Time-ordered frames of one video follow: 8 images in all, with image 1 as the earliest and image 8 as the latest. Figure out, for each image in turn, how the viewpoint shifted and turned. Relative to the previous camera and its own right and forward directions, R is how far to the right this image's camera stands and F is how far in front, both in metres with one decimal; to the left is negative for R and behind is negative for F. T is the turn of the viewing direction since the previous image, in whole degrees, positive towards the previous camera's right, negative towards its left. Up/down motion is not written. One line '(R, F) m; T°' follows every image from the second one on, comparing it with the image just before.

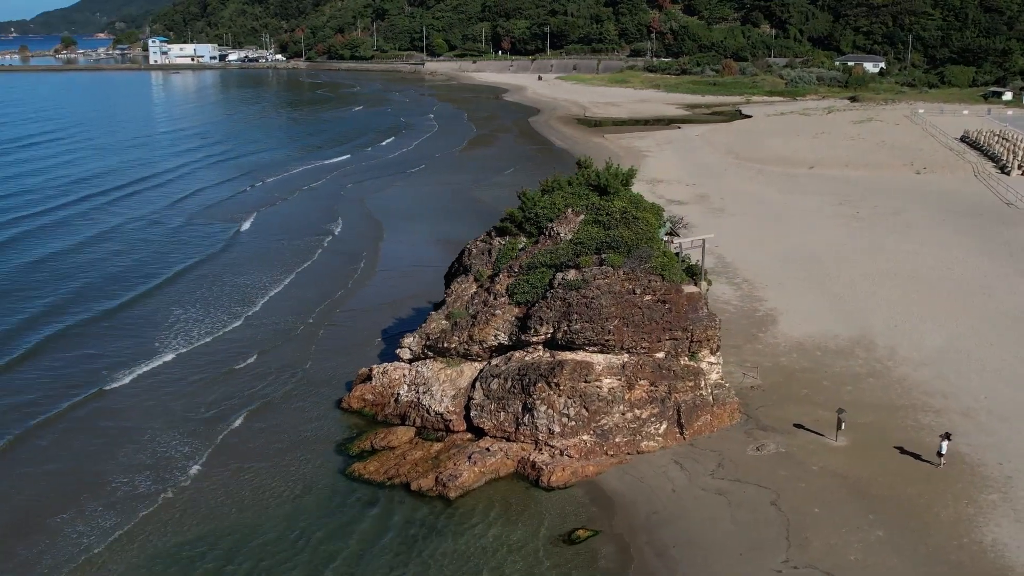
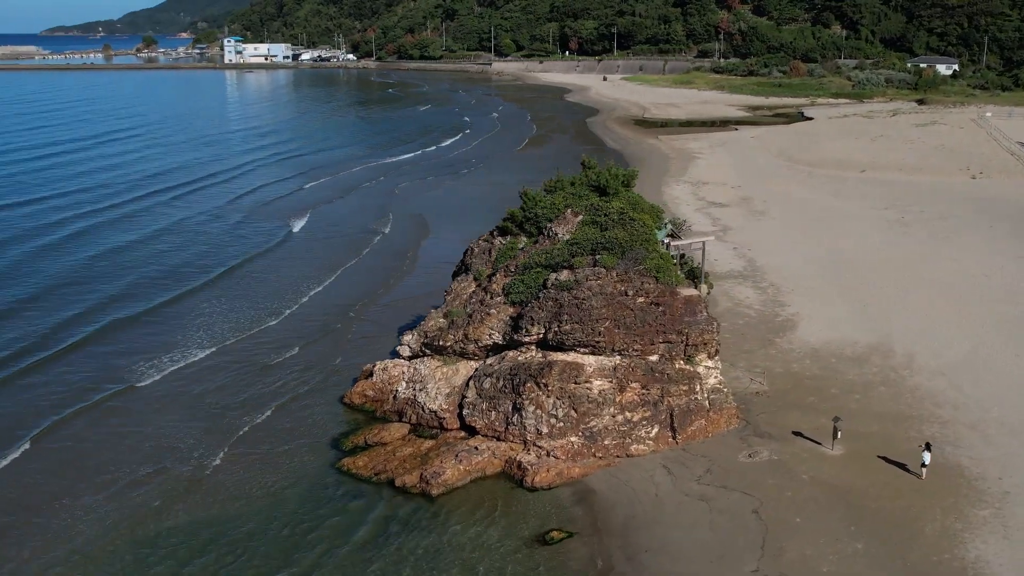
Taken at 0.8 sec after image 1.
(+1.2, 0.0) m; -4°
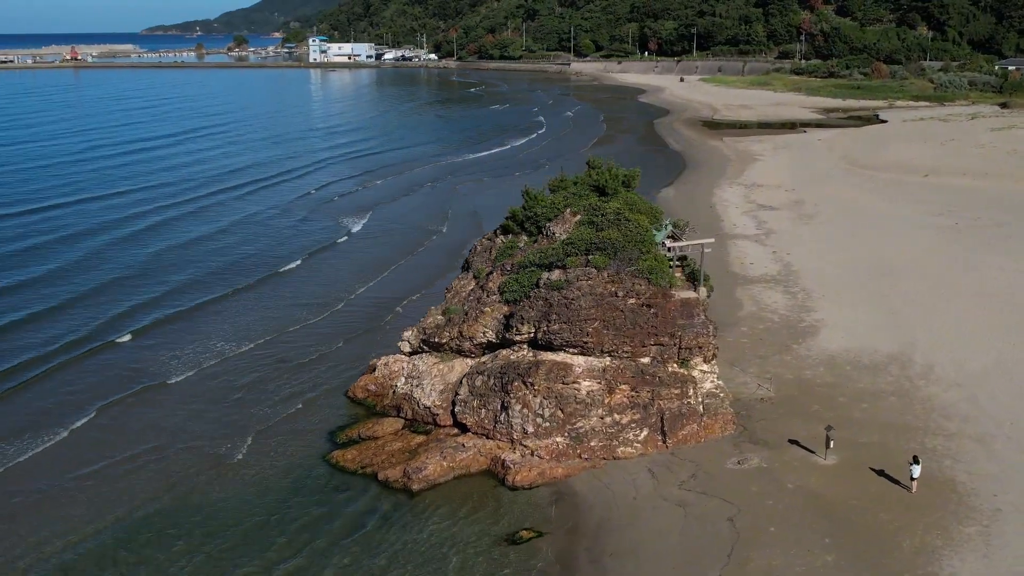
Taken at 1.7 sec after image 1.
(+1.4, +0.1) m; -5°
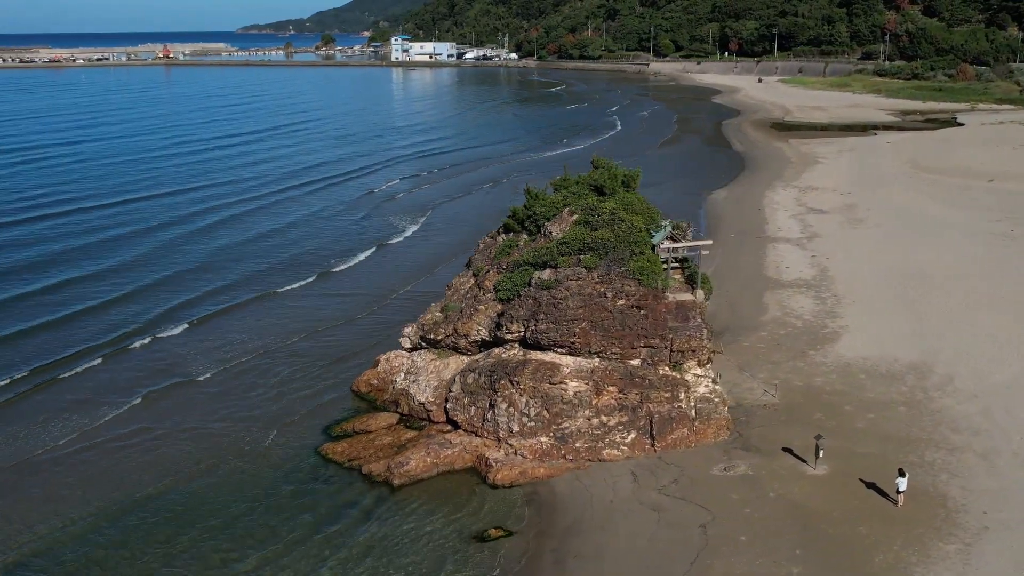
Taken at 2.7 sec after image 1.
(+1.4, +0.1) m; -5°
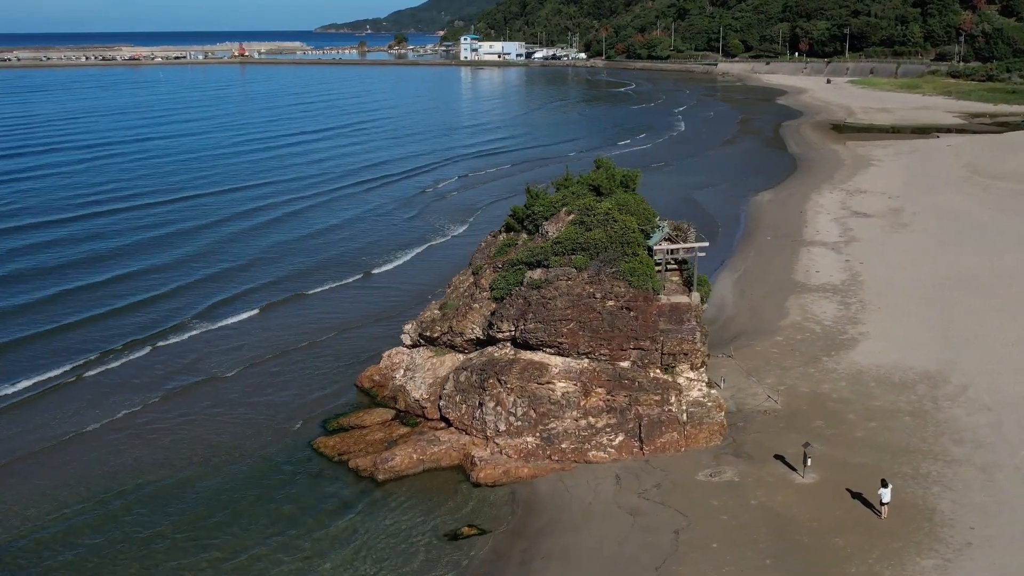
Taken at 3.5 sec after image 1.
(+1.2, +0.1) m; -4°
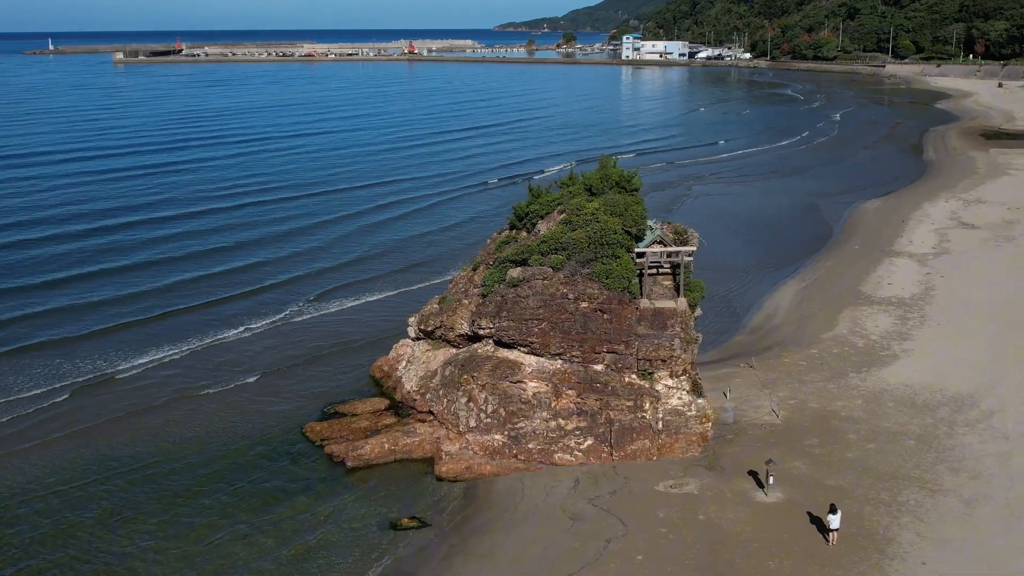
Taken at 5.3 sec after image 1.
(+2.9, +0.3) m; -10°
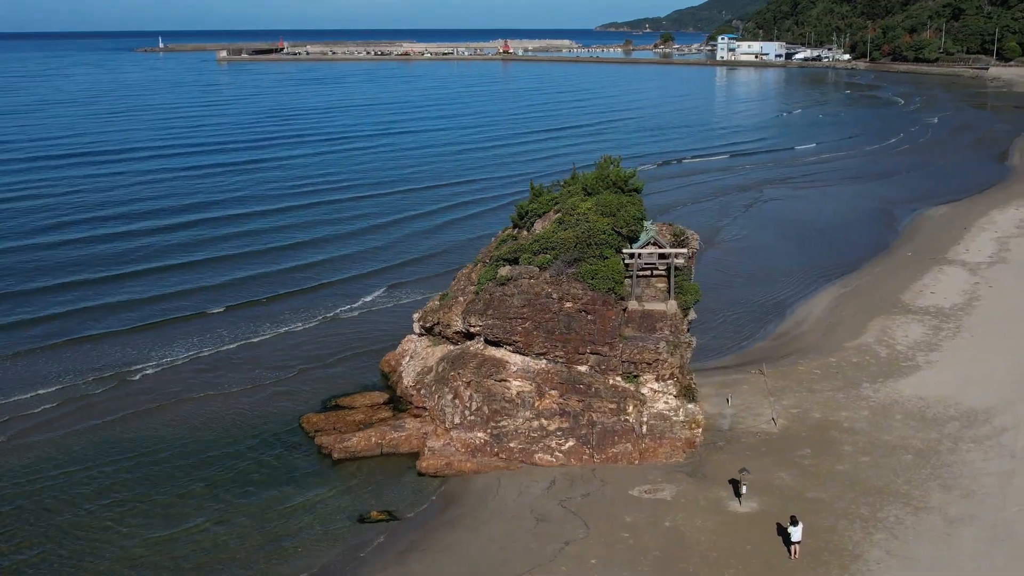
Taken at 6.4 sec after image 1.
(+1.6, +0.1) m; -5°
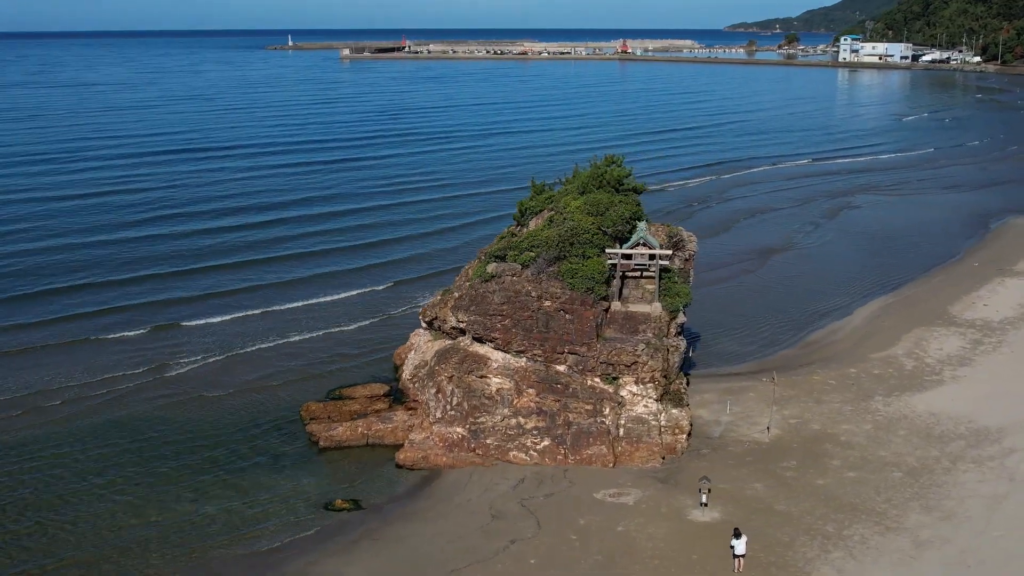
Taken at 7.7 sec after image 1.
(+2.0, +0.2) m; -7°
